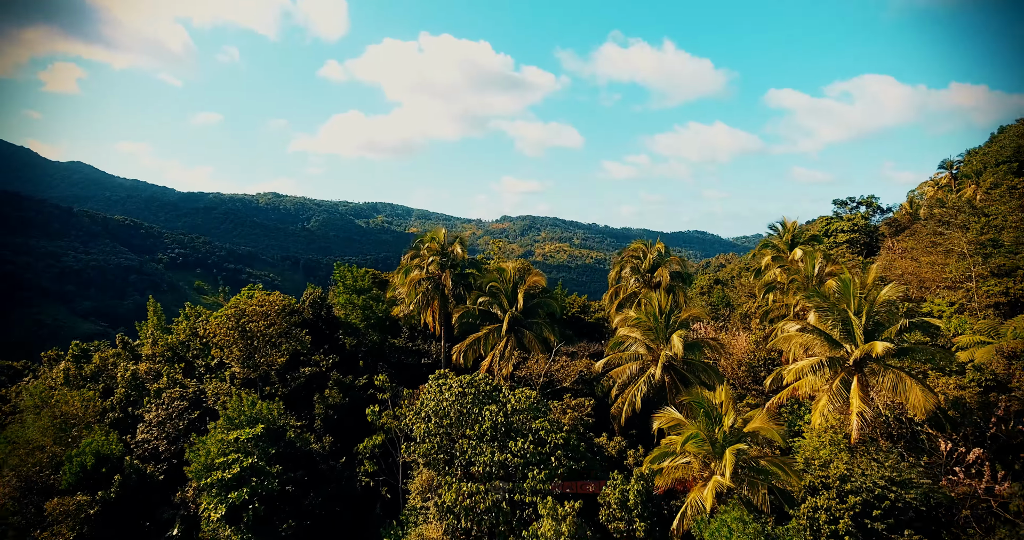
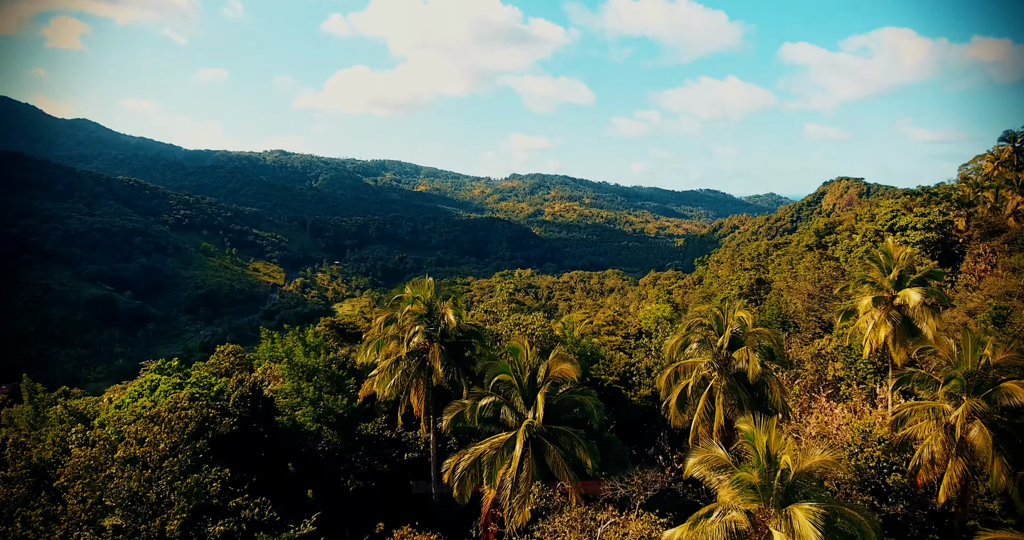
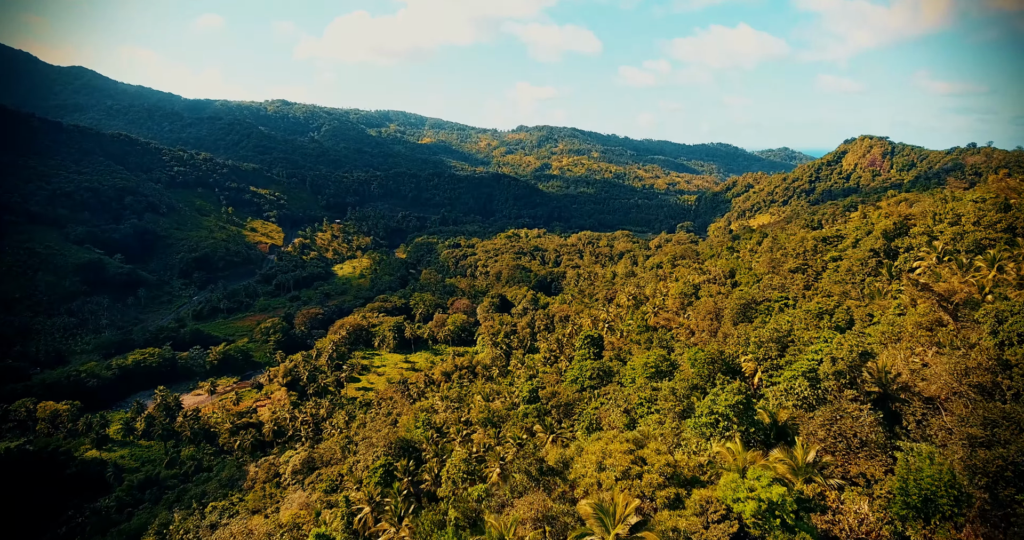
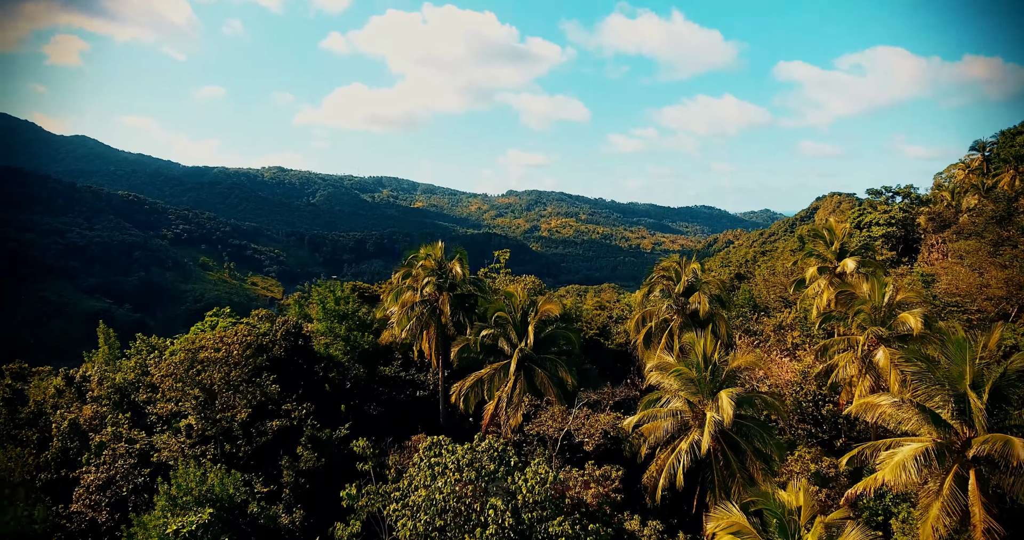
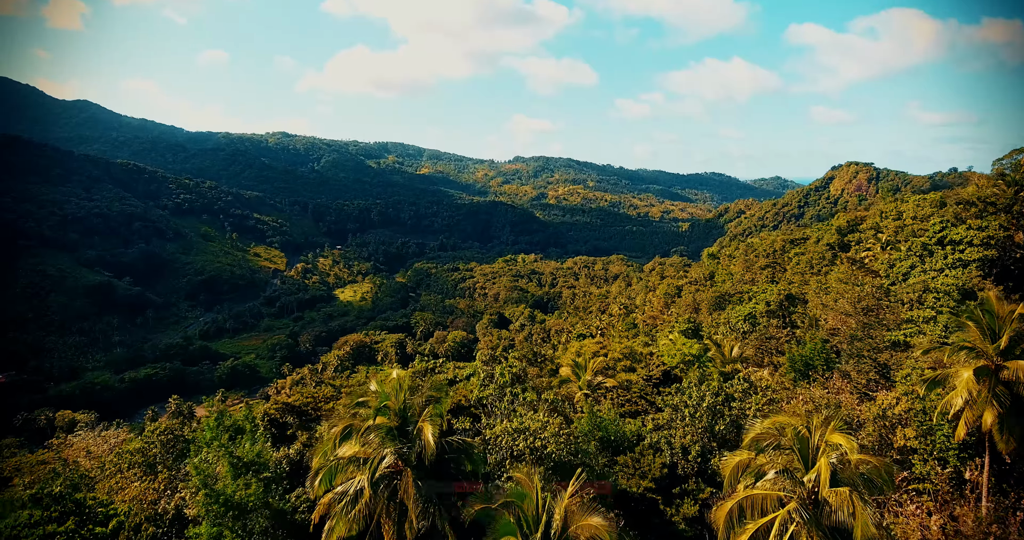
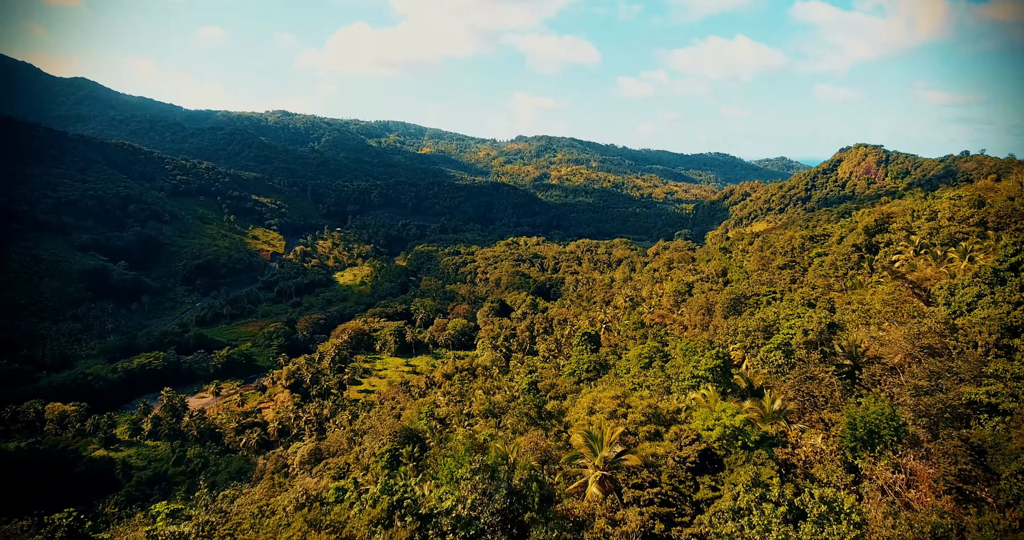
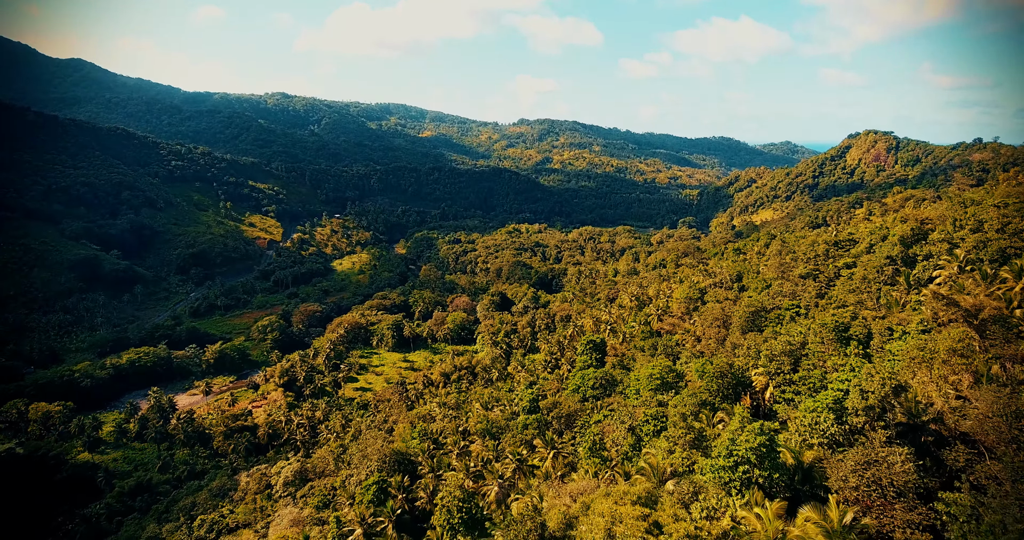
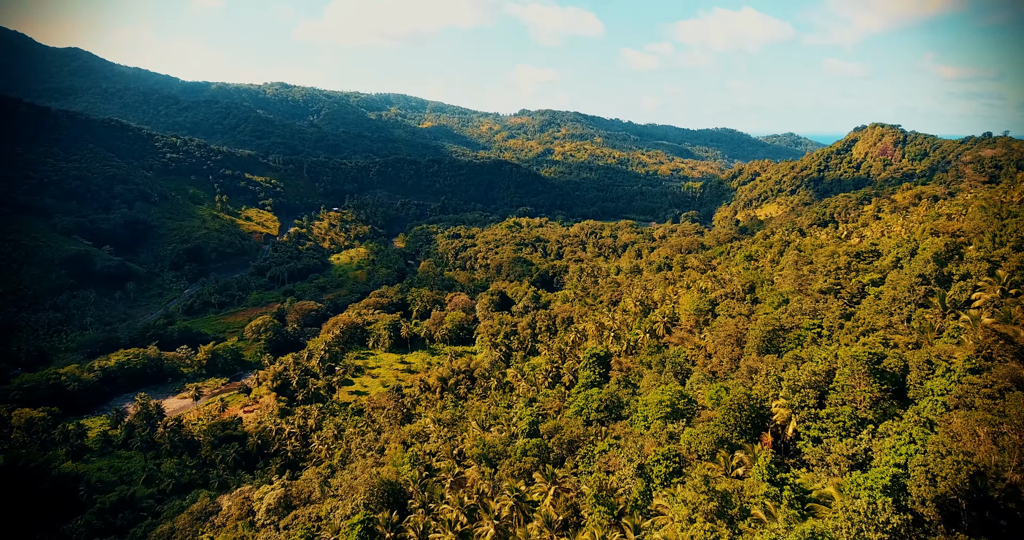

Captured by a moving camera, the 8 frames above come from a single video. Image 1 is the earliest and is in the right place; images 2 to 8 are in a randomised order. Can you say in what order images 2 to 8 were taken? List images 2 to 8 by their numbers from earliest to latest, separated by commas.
4, 2, 5, 6, 3, 7, 8
